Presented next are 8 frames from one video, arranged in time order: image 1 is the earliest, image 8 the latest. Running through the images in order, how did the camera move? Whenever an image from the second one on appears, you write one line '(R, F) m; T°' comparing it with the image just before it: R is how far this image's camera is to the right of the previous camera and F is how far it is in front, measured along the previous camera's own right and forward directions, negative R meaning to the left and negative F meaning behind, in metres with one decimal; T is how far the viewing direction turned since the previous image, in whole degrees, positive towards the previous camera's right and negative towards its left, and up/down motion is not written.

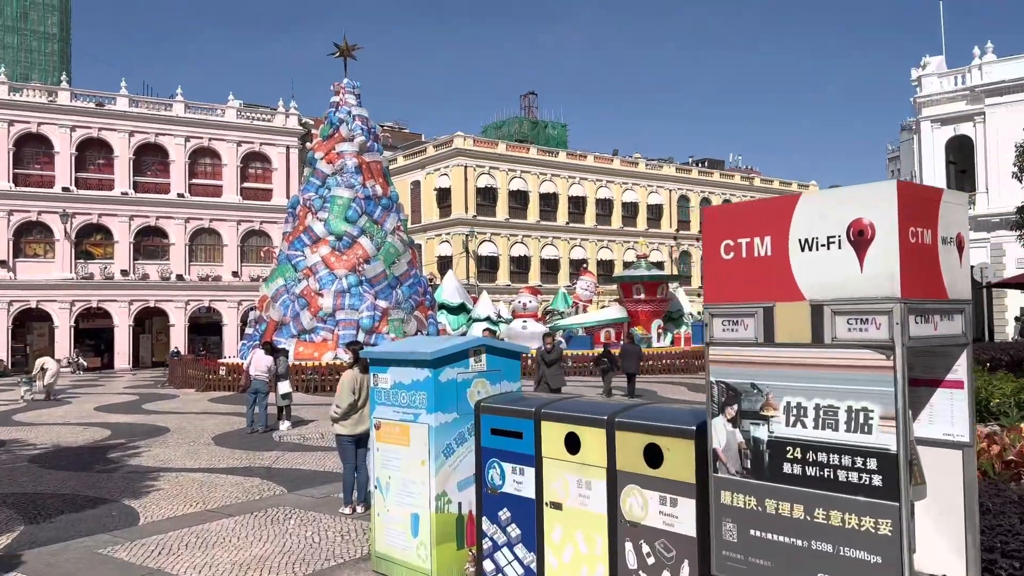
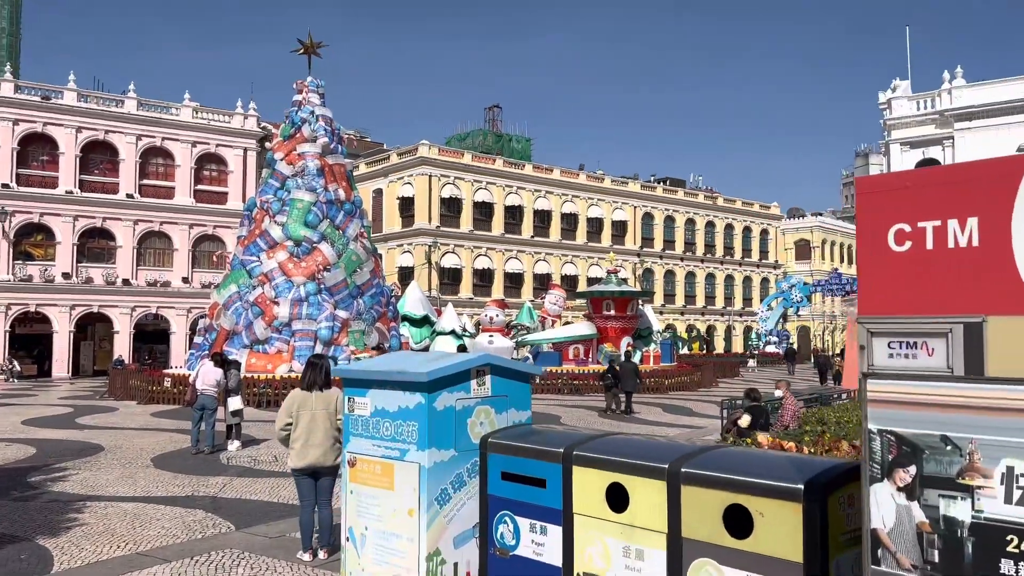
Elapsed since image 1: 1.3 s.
(-0.3, +1.0) m; +3°
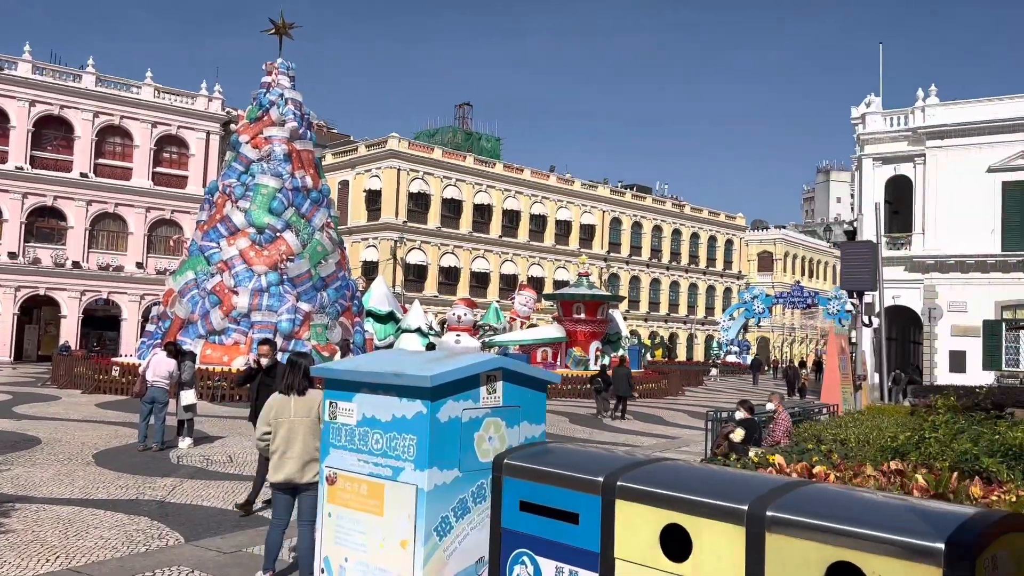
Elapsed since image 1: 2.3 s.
(-0.3, +0.7) m; +3°
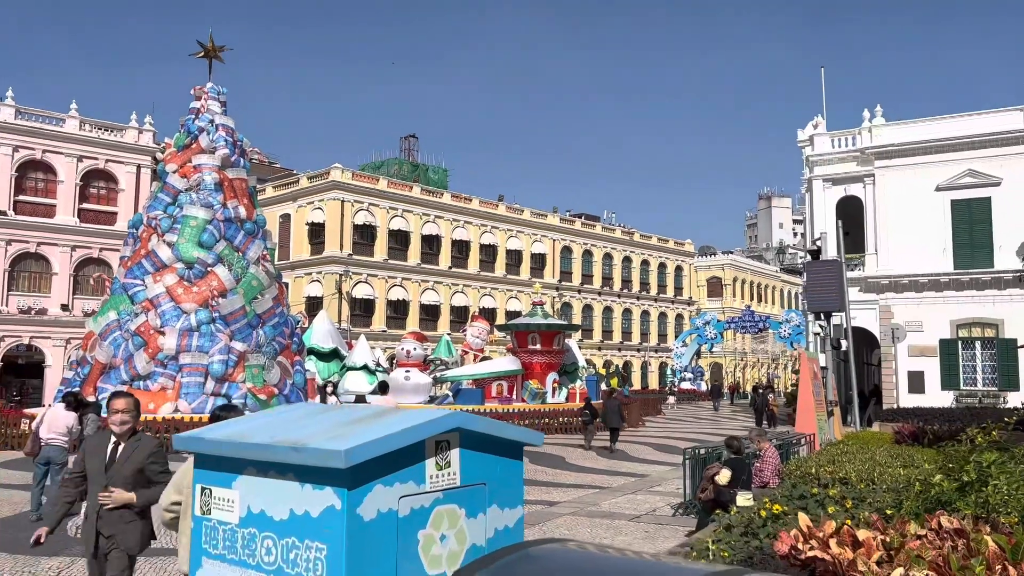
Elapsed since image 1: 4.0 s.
(0.0, +1.2) m; +4°
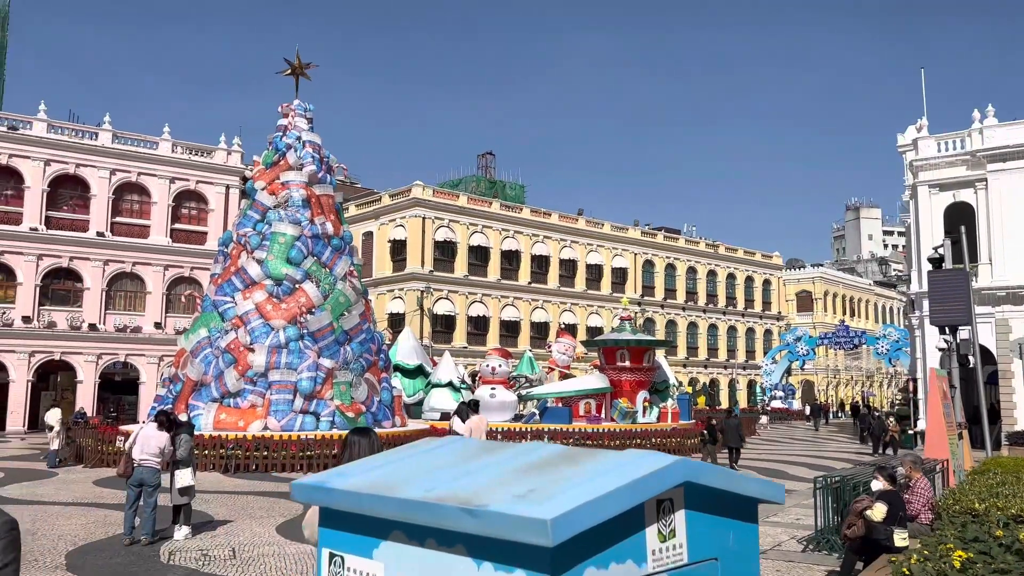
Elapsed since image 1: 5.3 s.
(-0.4, +0.7) m; -5°
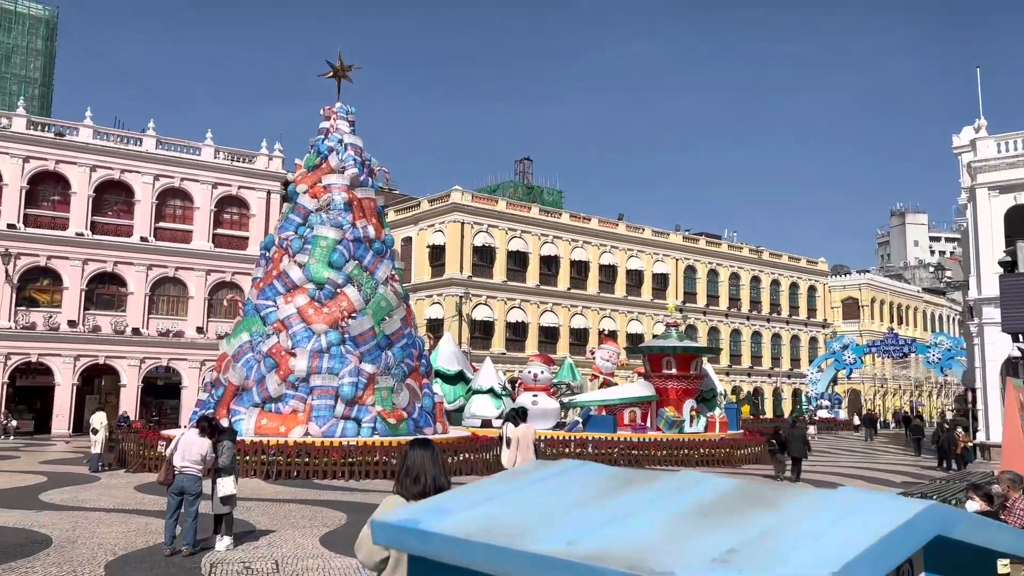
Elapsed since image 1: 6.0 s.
(-0.2, +0.5) m; -3°
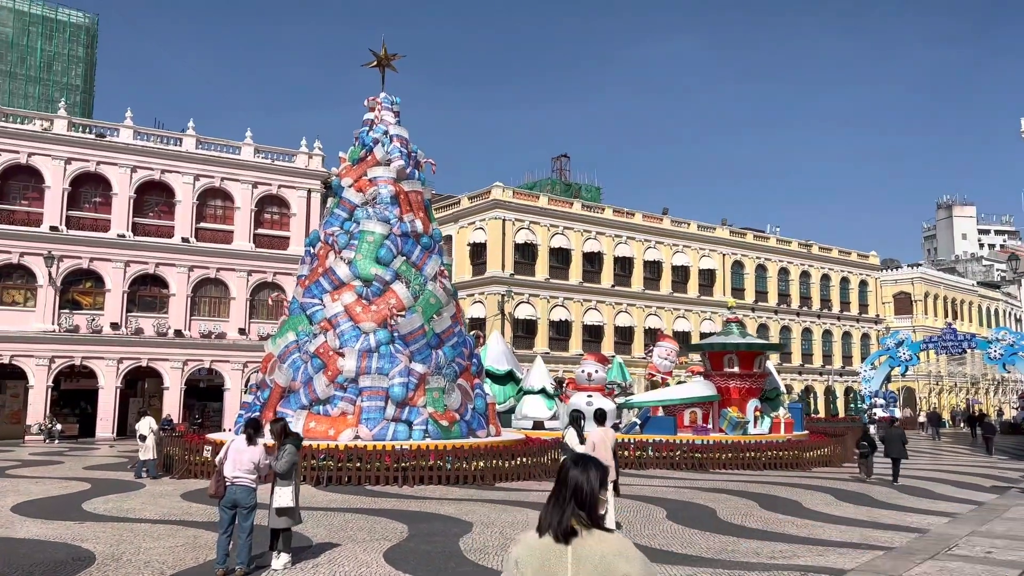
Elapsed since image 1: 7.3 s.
(-0.5, +1.0) m; -2°
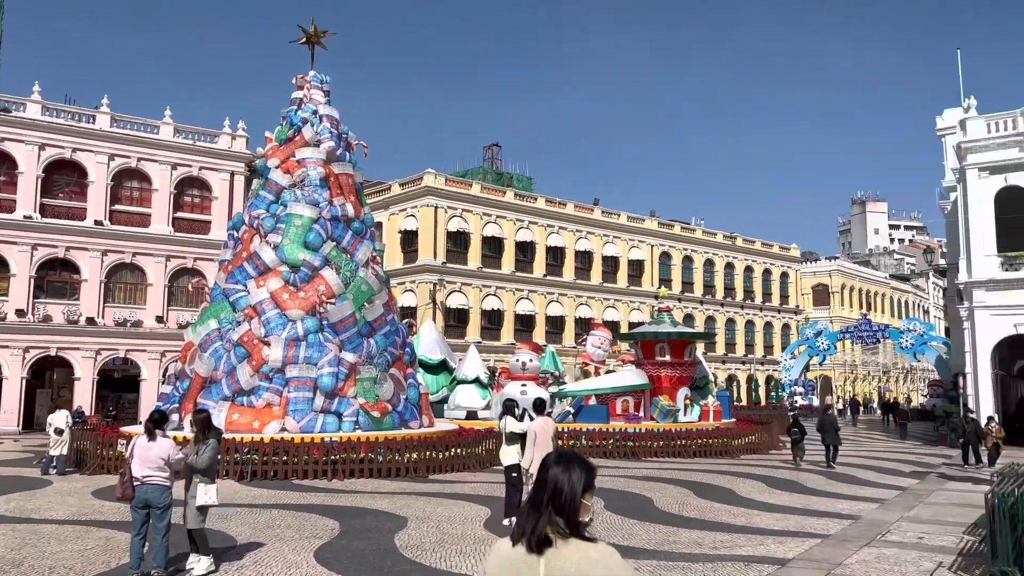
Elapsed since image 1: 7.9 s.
(-0.1, +0.4) m; +5°
